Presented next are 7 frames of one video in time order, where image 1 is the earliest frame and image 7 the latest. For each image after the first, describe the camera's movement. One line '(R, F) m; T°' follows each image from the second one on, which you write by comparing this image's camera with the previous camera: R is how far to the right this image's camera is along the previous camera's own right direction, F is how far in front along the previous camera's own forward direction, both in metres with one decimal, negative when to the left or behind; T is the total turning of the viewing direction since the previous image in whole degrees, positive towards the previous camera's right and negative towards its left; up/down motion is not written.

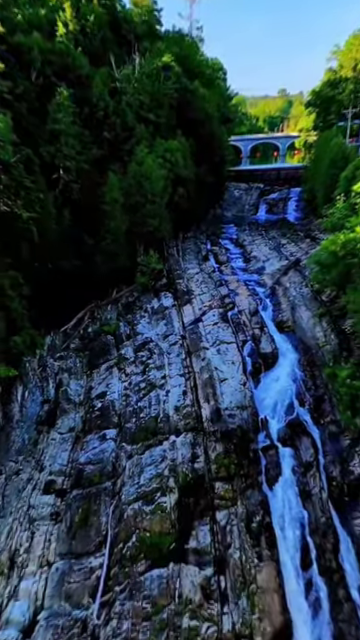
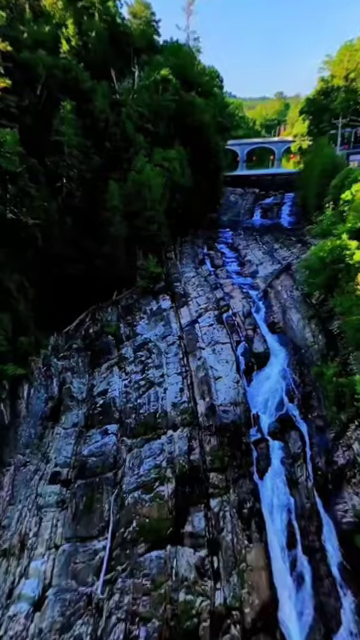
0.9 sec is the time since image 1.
(0.0, -0.8) m; 0°
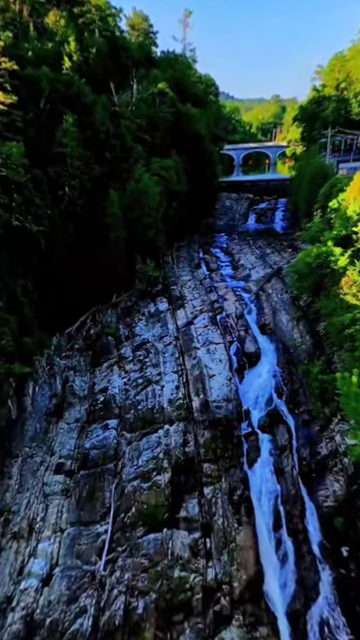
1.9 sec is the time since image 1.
(+0.1, -0.9) m; 0°
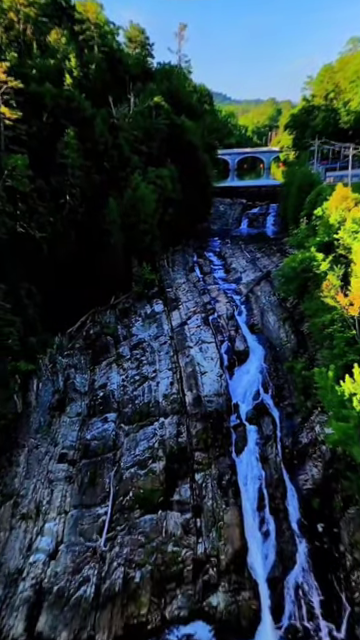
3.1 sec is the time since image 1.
(+0.1, -1.1) m; 0°
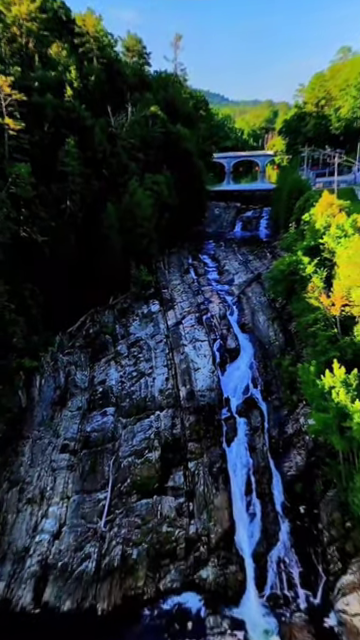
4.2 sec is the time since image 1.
(+0.1, -0.9) m; 0°
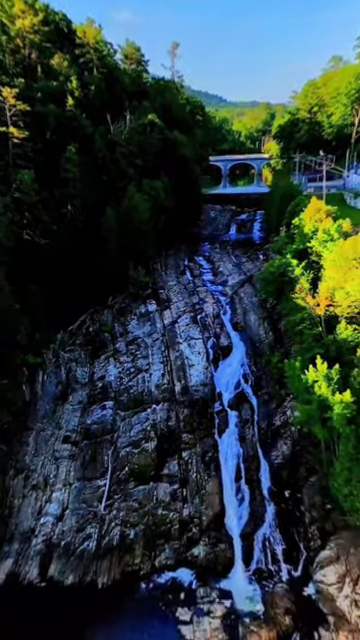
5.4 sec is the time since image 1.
(+0.1, -0.9) m; 0°
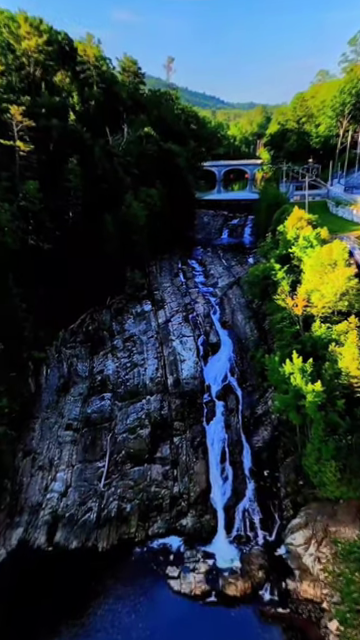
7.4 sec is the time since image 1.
(+0.2, -1.6) m; +1°
